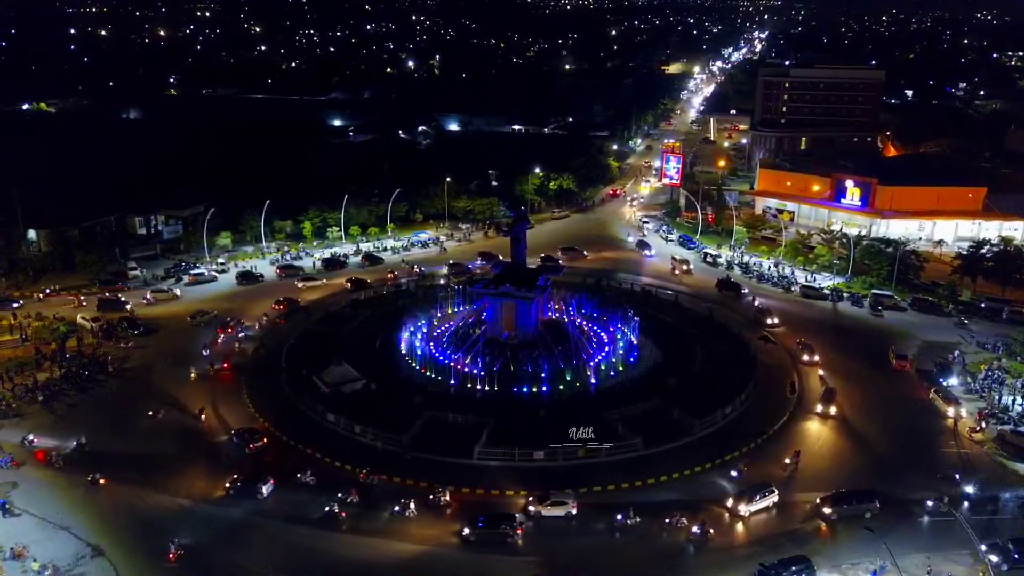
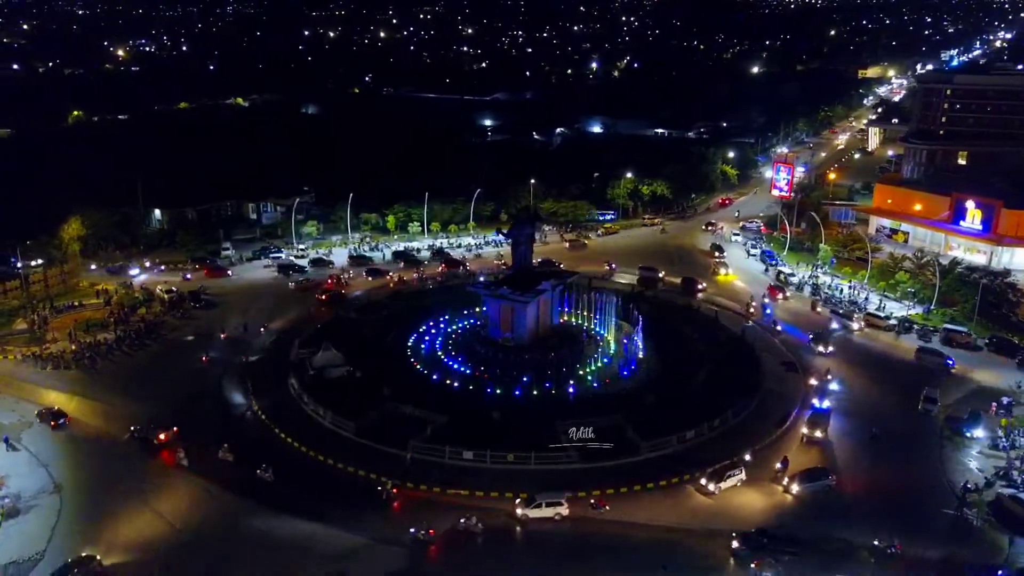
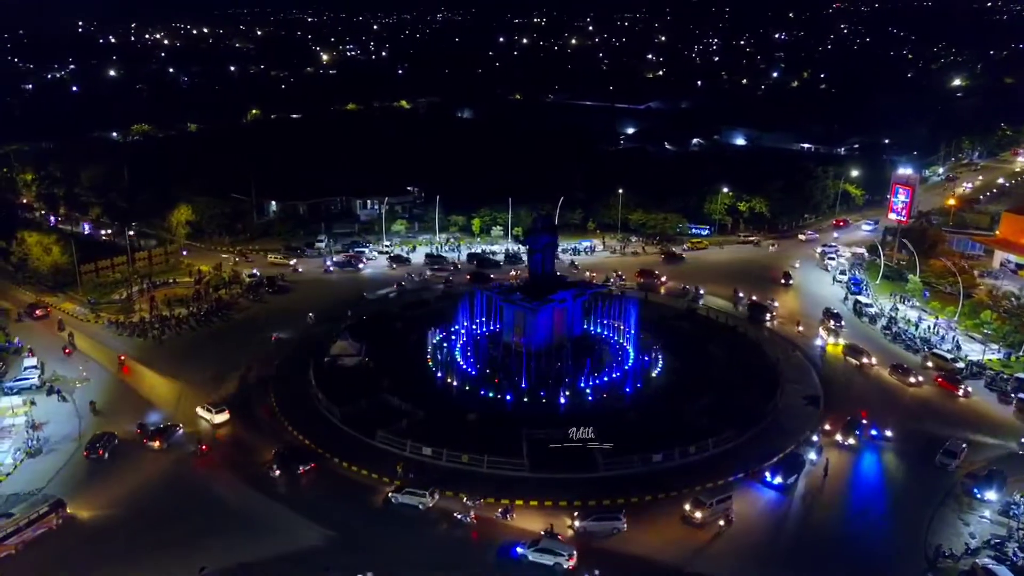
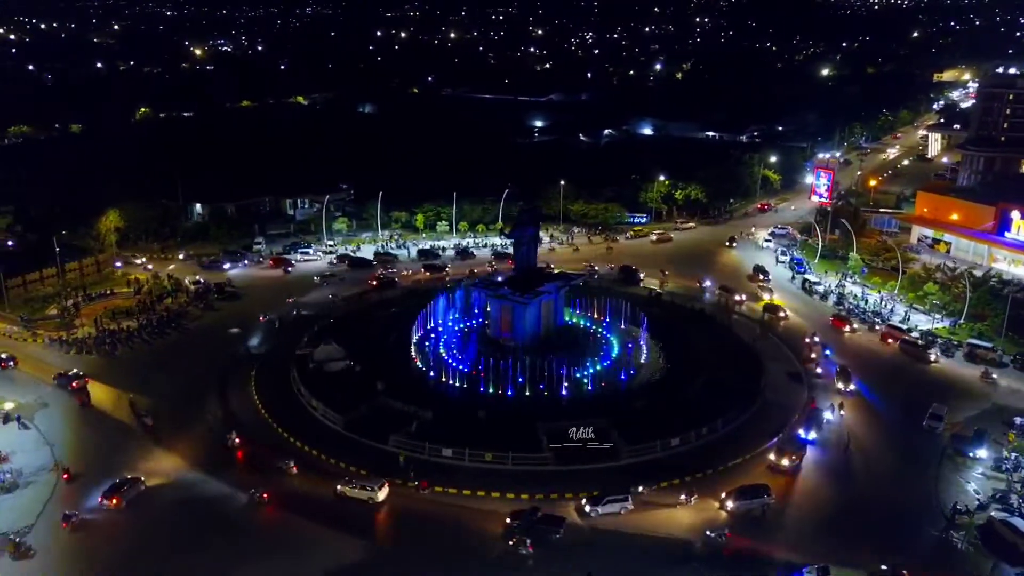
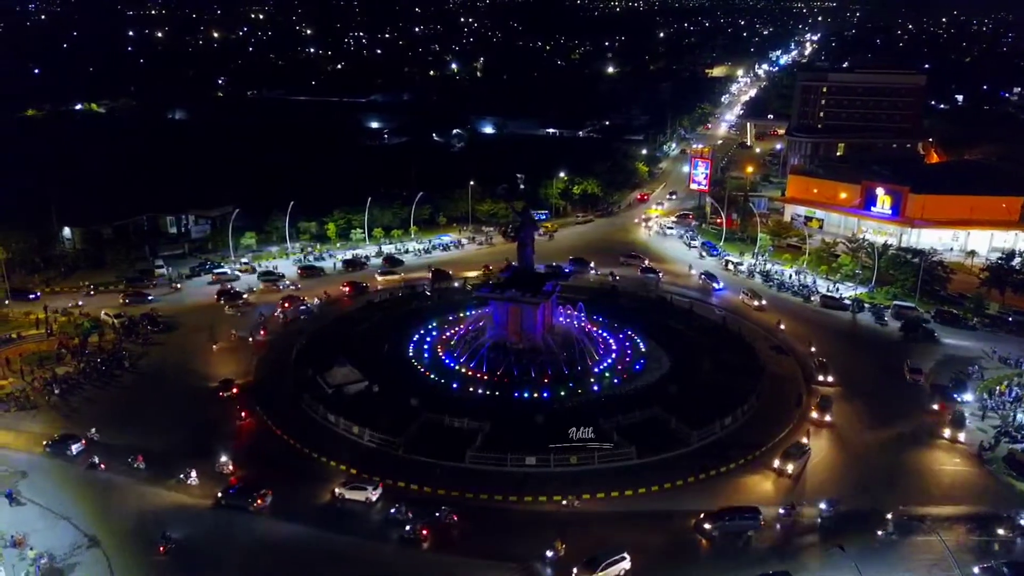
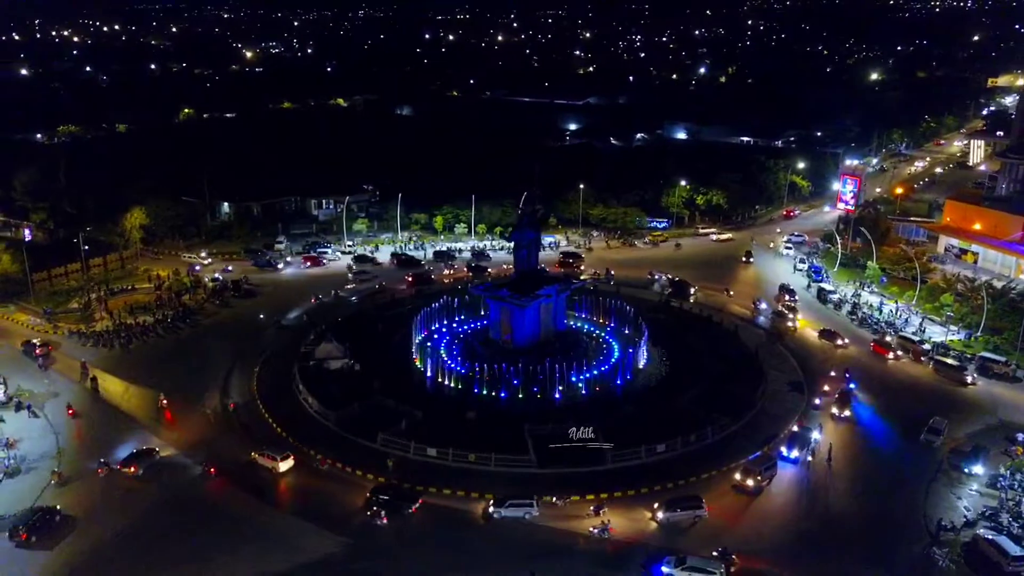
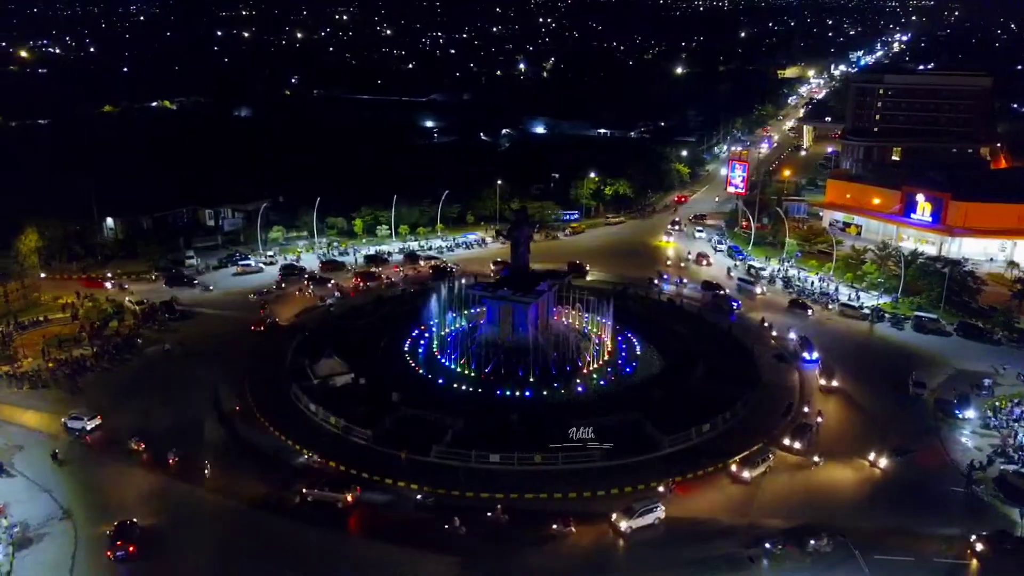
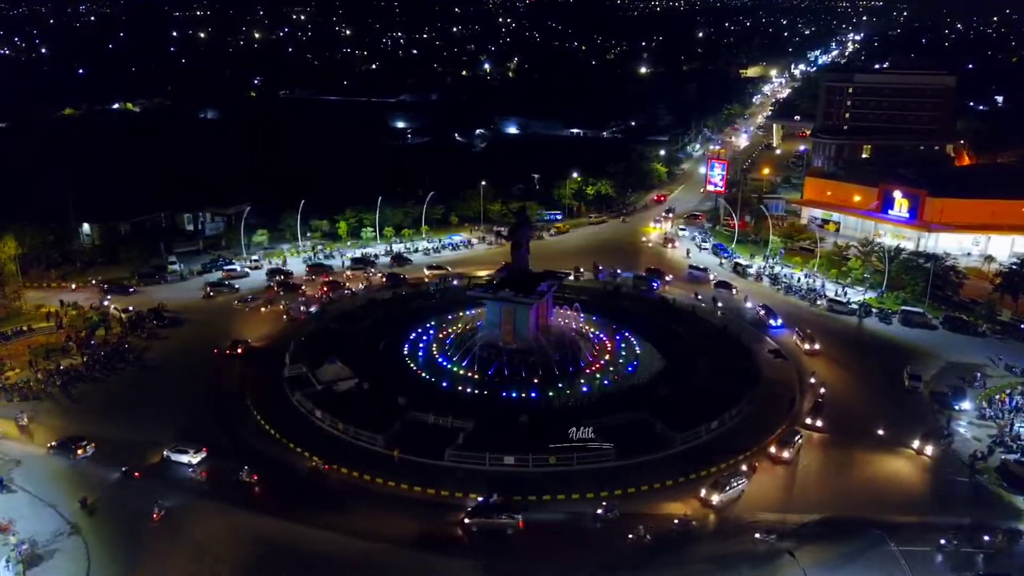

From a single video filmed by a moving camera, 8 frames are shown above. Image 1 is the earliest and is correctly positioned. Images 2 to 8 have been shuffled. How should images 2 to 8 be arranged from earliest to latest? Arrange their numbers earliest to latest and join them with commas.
5, 8, 7, 2, 4, 6, 3
